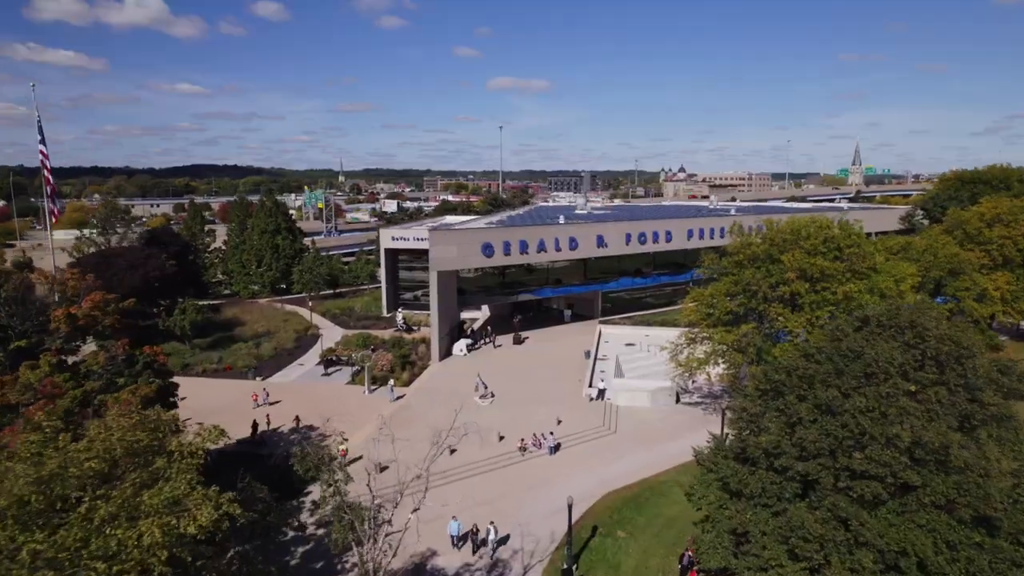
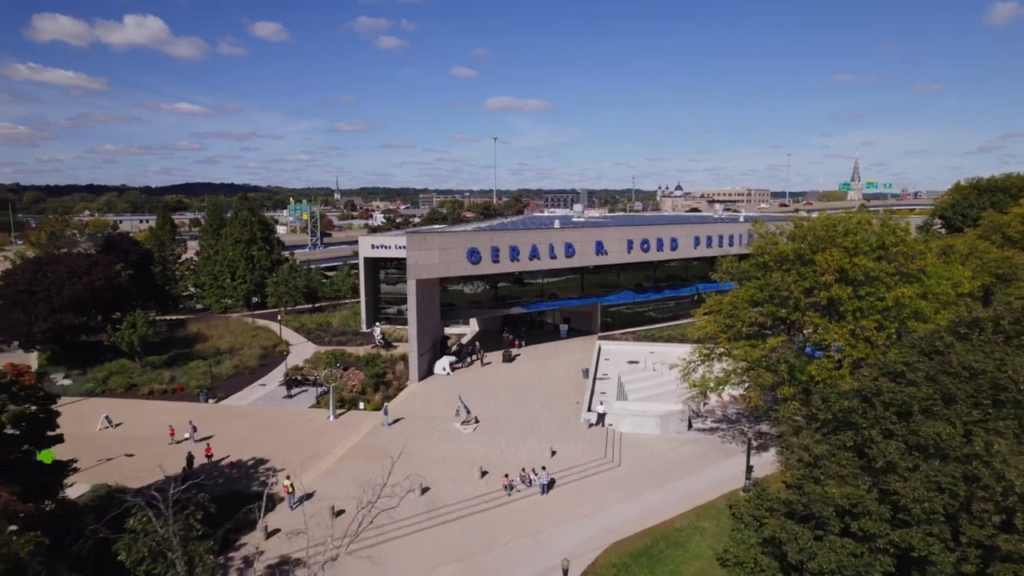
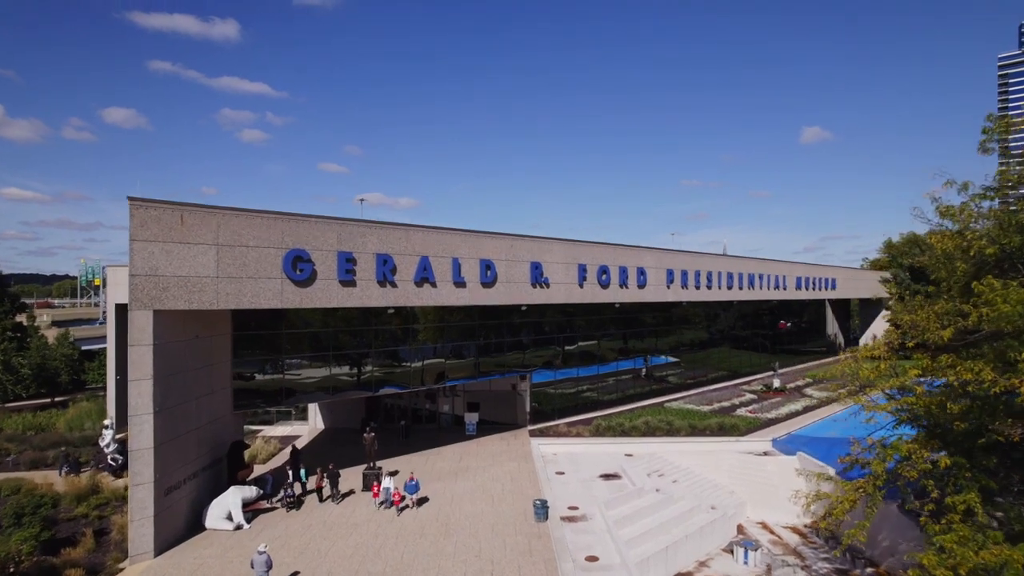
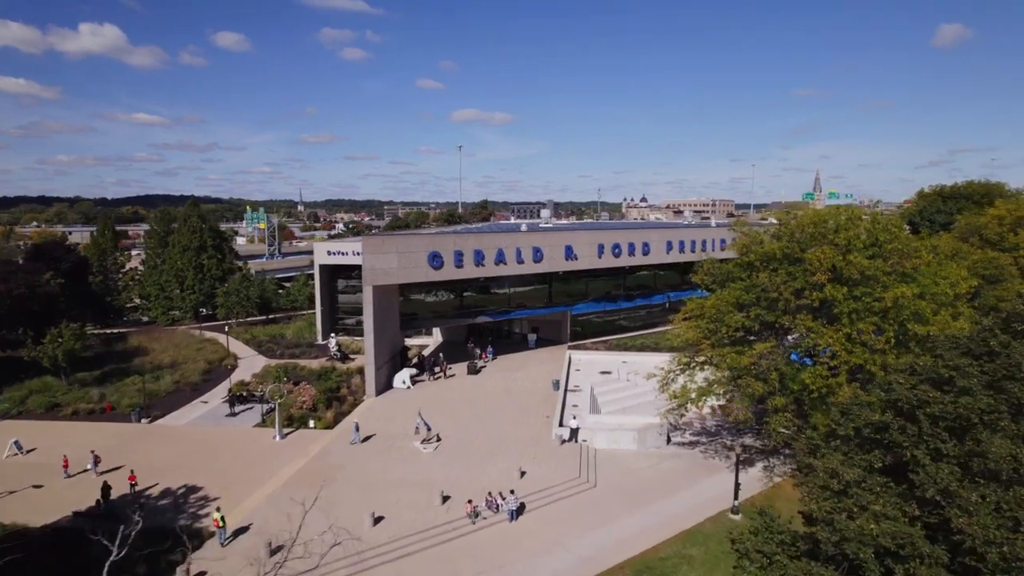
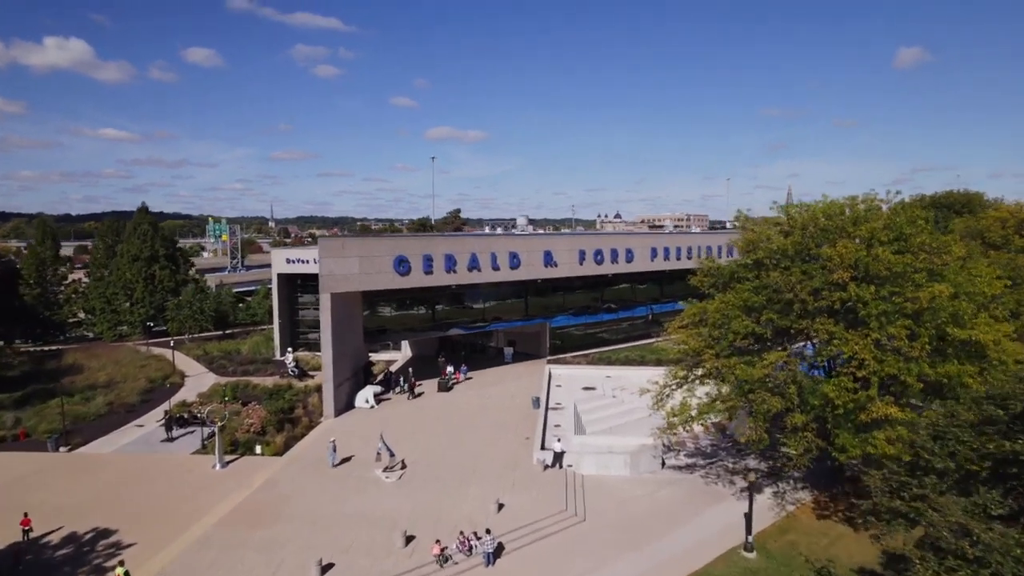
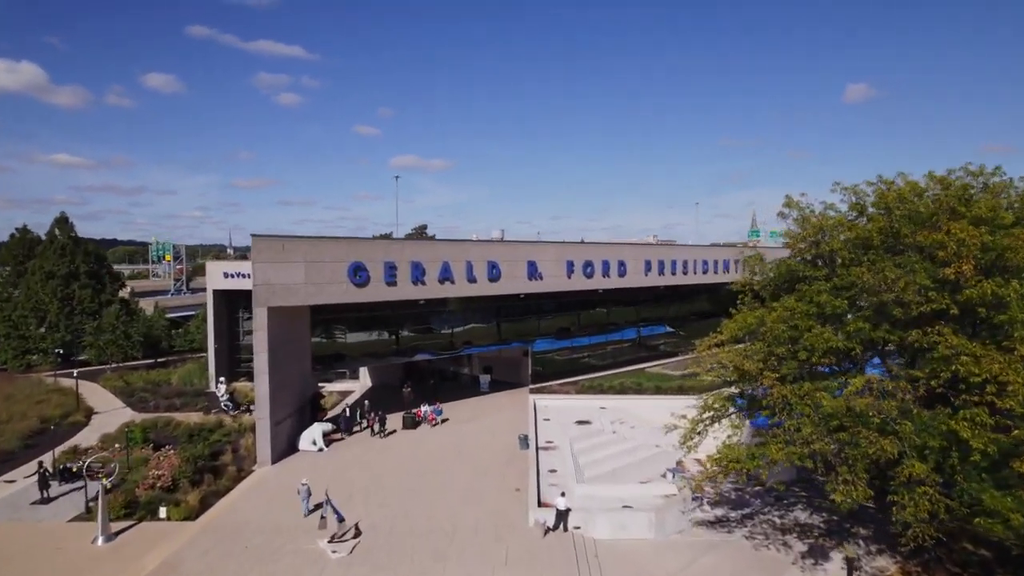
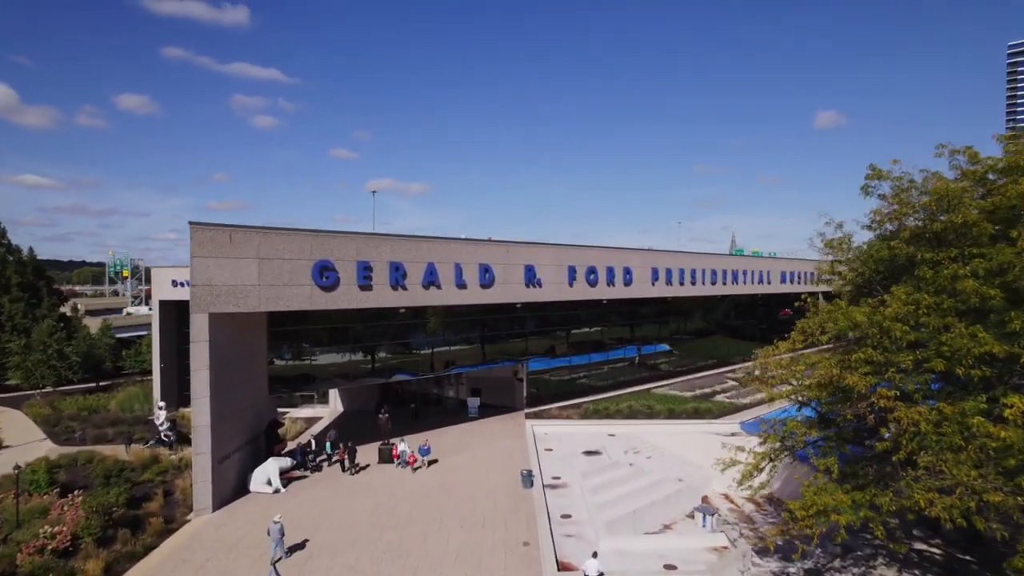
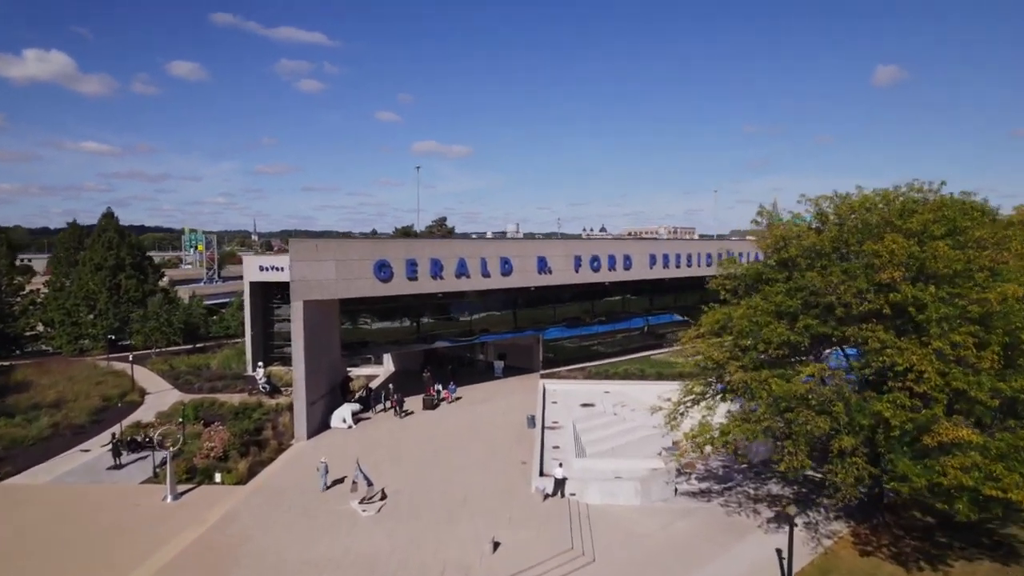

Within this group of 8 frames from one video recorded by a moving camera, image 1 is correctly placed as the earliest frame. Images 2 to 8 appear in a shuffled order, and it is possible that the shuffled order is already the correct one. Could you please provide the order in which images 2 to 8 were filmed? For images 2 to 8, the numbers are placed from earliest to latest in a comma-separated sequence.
2, 4, 5, 8, 6, 7, 3
